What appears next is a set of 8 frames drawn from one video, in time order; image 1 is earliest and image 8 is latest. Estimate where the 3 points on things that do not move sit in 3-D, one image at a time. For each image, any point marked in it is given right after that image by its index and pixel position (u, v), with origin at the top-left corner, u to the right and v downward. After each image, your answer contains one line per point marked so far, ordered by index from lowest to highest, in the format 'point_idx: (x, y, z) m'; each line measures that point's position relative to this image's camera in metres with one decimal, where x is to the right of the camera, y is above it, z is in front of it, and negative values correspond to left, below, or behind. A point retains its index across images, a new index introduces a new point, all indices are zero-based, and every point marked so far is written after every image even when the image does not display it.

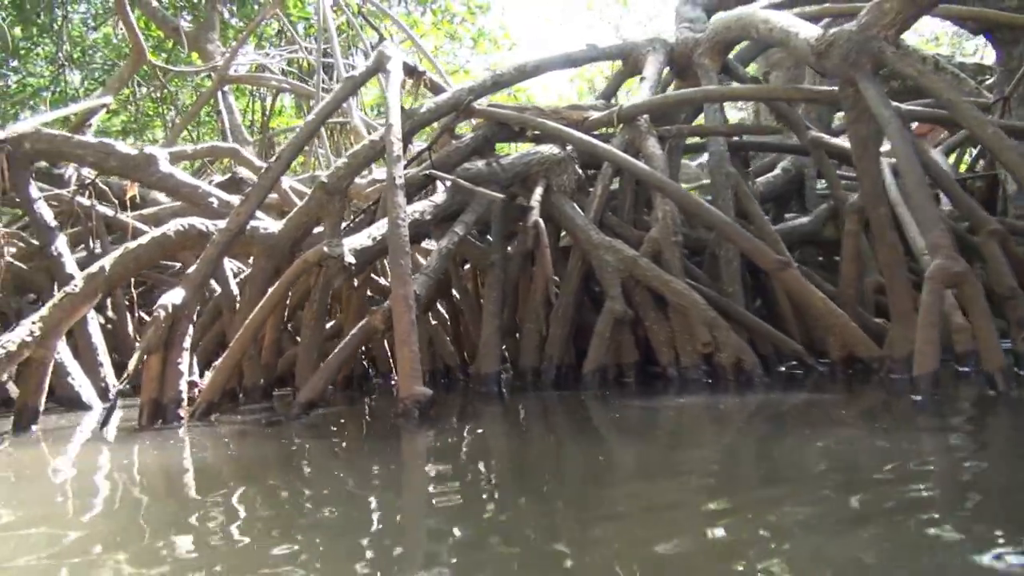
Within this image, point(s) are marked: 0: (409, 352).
0: (-0.4, -0.3, +3.3) m
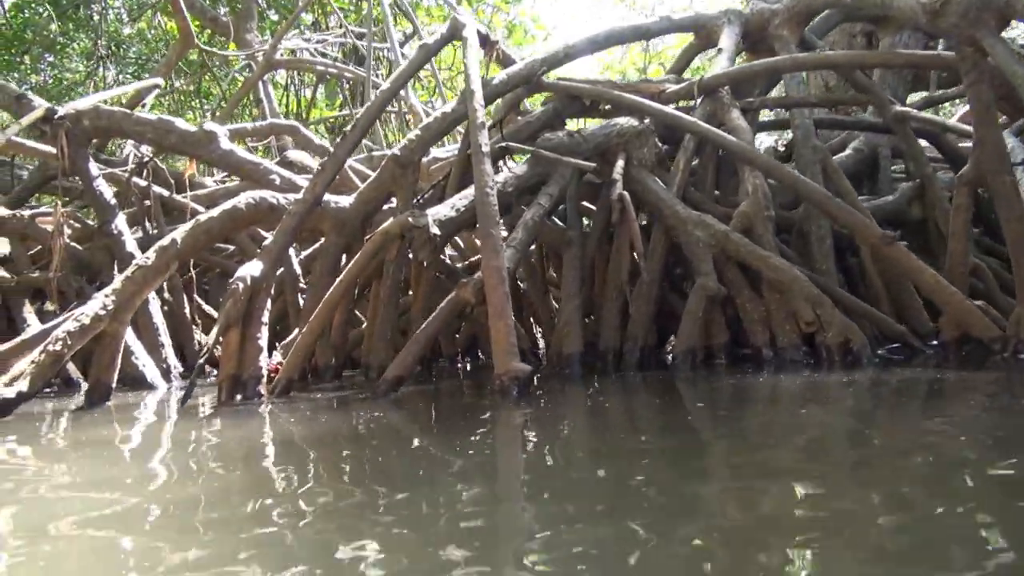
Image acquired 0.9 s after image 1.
0: (0.0, -0.1, +3.1) m
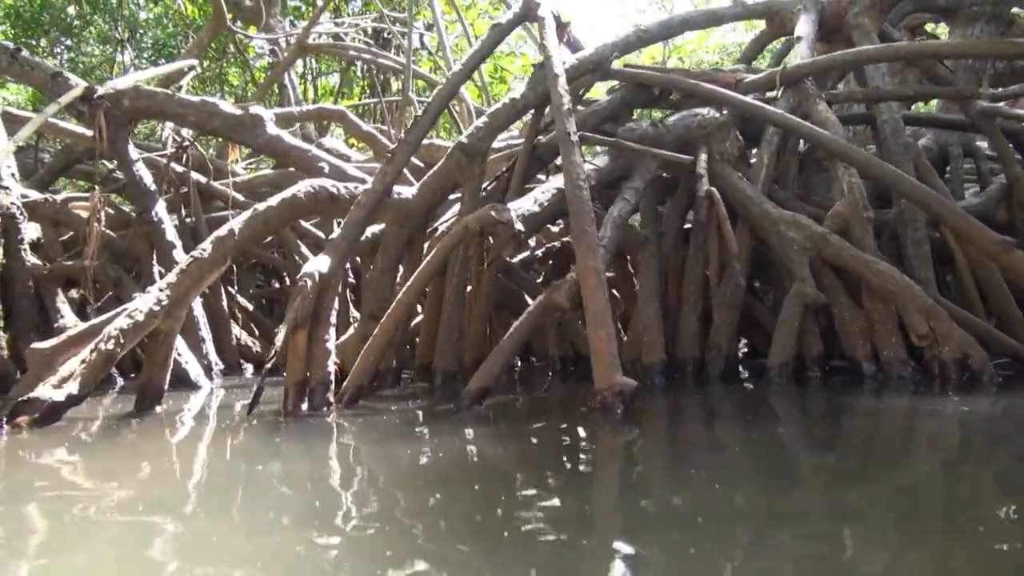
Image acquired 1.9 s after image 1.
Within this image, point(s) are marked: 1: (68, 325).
0: (+0.3, -0.2, +2.8) m
1: (-2.8, -0.2, +5.1) m
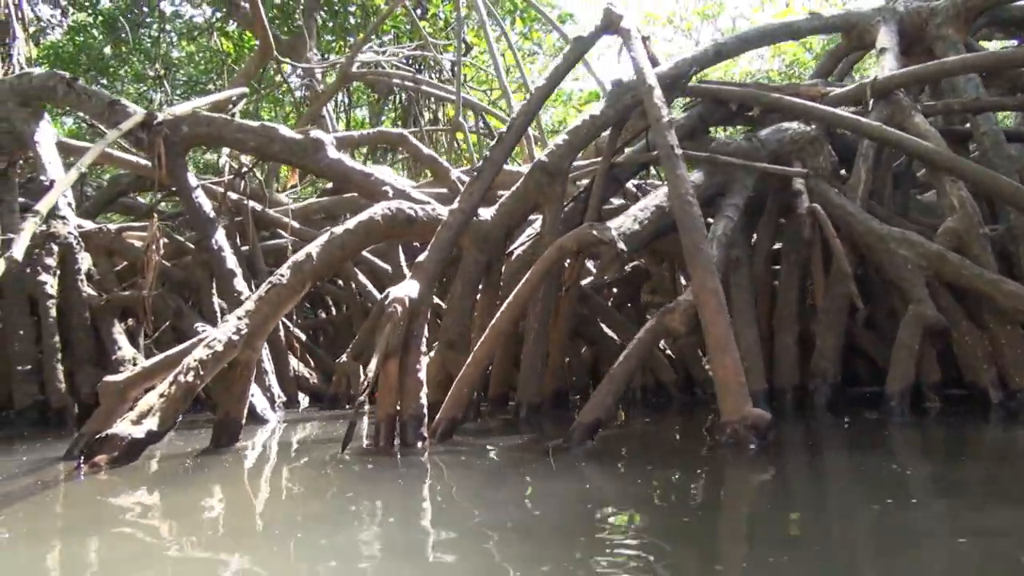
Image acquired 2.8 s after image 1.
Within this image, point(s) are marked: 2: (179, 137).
0: (+0.7, -0.2, +2.5) m
1: (-2.4, -0.4, +4.9) m
2: (-2.1, +0.9, +5.0) m
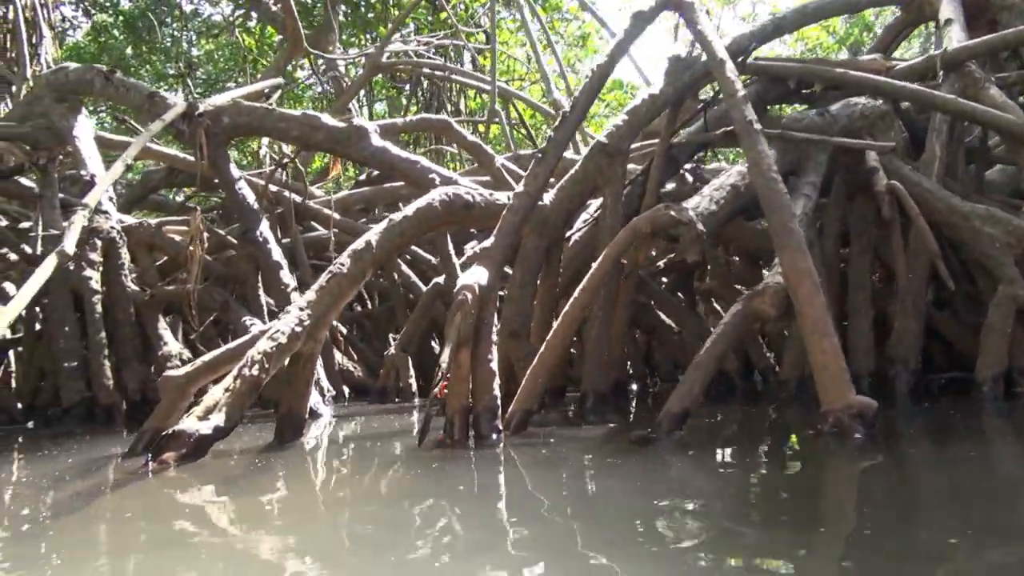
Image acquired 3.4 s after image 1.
0: (+0.9, -0.2, +2.4) m
1: (-2.1, -0.4, +4.8) m
2: (-1.8, +1.0, +4.9) m
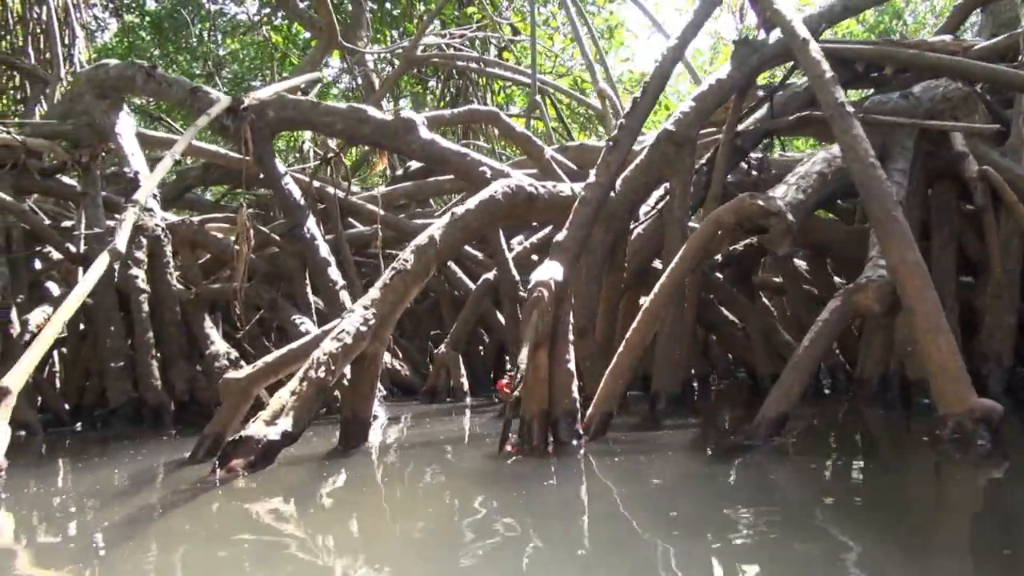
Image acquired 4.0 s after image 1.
0: (+1.2, -0.2, +2.2) m
1: (-1.7, -0.4, +4.7) m
2: (-1.5, +1.0, +4.8) m
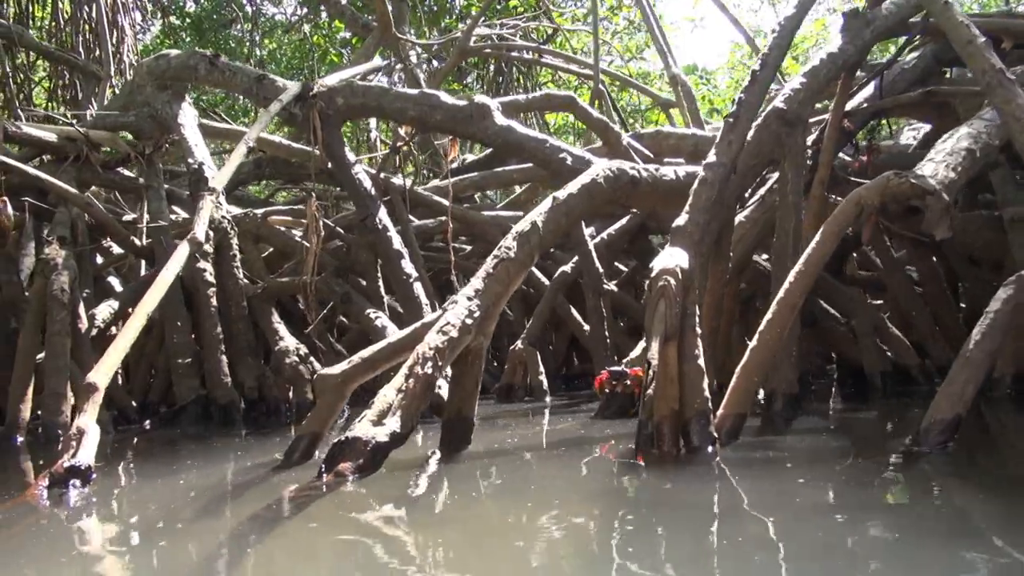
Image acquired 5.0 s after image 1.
0: (+1.5, -0.1, +1.9) m
1: (-1.3, -0.3, +4.6) m
2: (-1.0, +1.0, +4.6) m
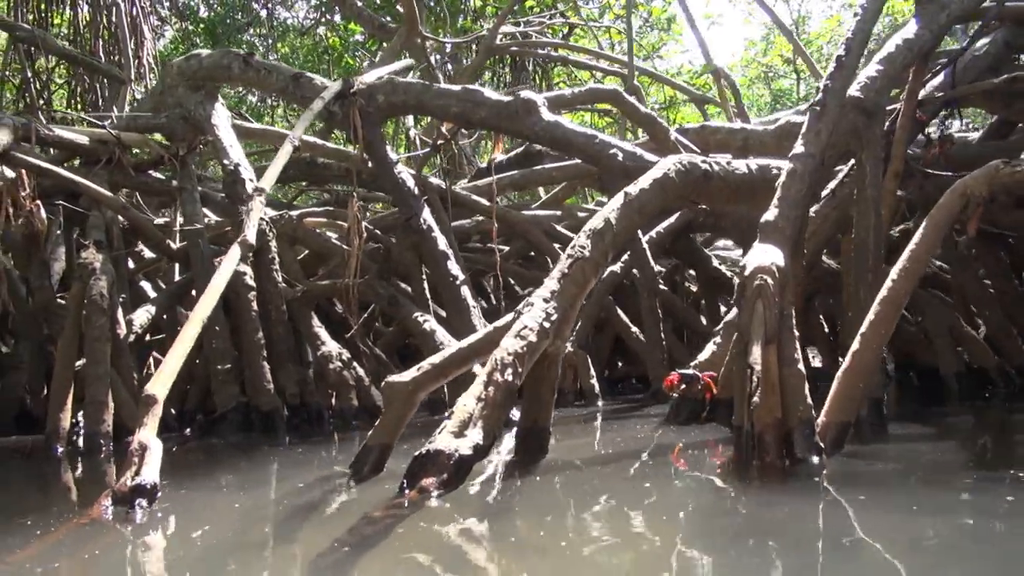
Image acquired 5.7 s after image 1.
0: (+1.8, -0.1, +1.7) m
1: (-1.0, -0.4, +4.4) m
2: (-0.8, +1.0, +4.5) m
